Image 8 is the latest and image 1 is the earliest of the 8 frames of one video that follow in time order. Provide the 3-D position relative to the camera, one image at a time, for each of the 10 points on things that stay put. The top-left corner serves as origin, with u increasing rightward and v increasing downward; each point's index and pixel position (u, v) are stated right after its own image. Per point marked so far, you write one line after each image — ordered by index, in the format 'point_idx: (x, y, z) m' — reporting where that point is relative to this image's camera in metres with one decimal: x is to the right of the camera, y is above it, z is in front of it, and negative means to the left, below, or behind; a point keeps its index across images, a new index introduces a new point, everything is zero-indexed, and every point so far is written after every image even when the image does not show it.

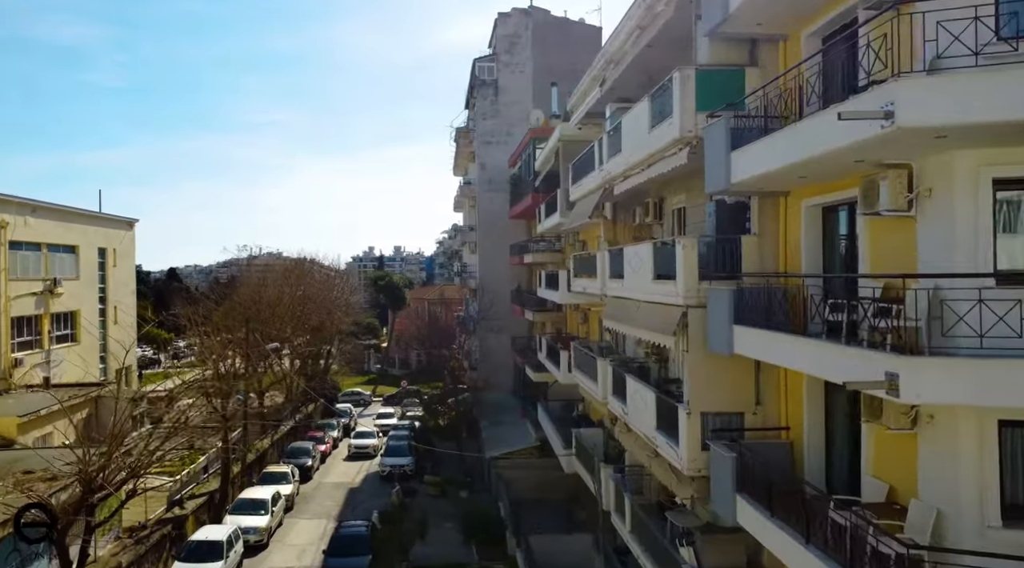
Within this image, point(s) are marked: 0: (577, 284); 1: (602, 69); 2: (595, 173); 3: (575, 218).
0: (+1.3, 0.0, +13.9) m
1: (+1.5, +3.6, +11.8) m
2: (+1.4, +1.8, +11.9) m
3: (+1.2, +1.3, +13.9) m
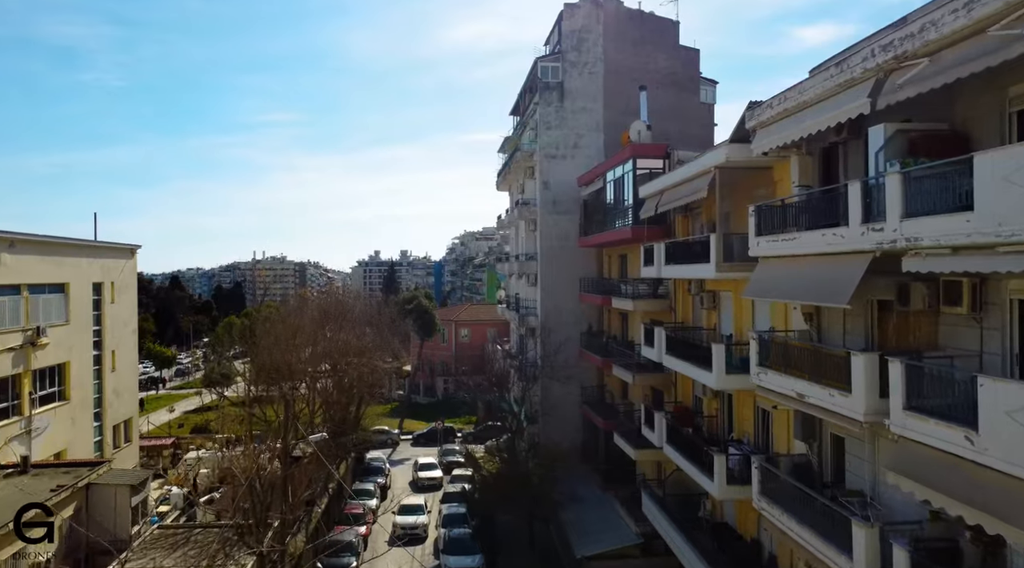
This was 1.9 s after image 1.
0: (+3.5, -1.3, +9.7) m
1: (+3.7, +2.3, +7.6) m
2: (+3.7, +0.5, +7.7) m
3: (+3.5, 0.0, +9.7) m
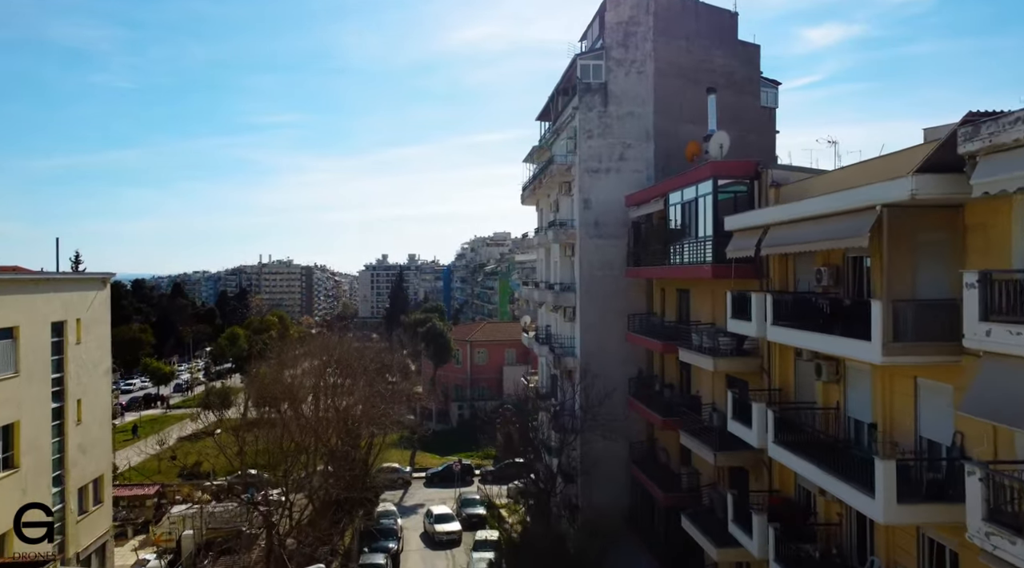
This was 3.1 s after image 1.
0: (+4.4, -2.3, +6.1) m
1: (+4.6, +1.2, +4.0) m
2: (+4.5, -0.5, +4.1) m
3: (+4.3, -1.0, +6.2) m
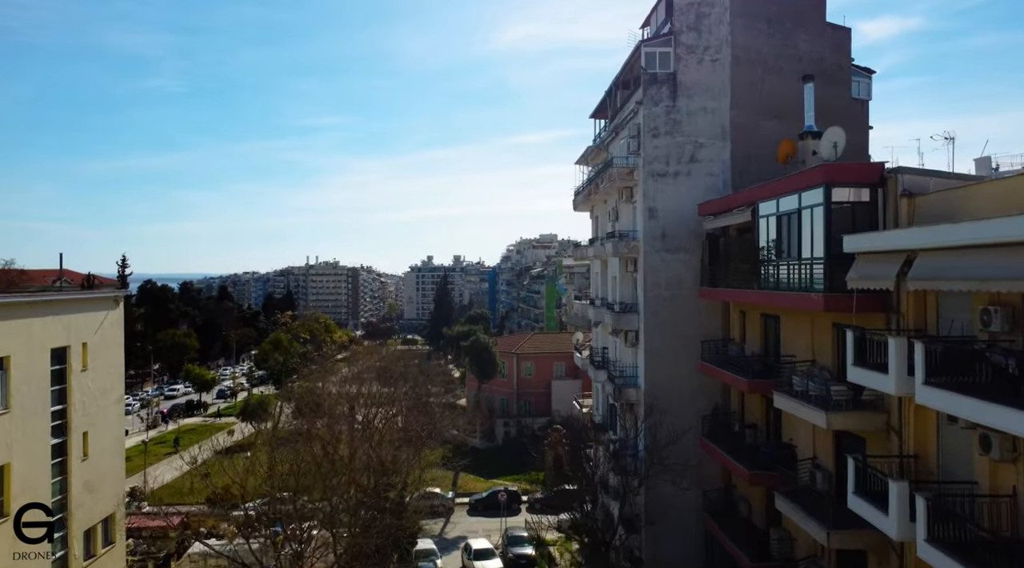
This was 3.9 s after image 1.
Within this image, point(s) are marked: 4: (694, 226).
0: (+4.8, -2.8, +3.3) m
1: (+4.9, +0.7, +1.2) m
2: (+4.8, -1.0, +1.3) m
3: (+4.8, -1.6, +3.4) m
4: (+4.6, +1.5, +17.9) m
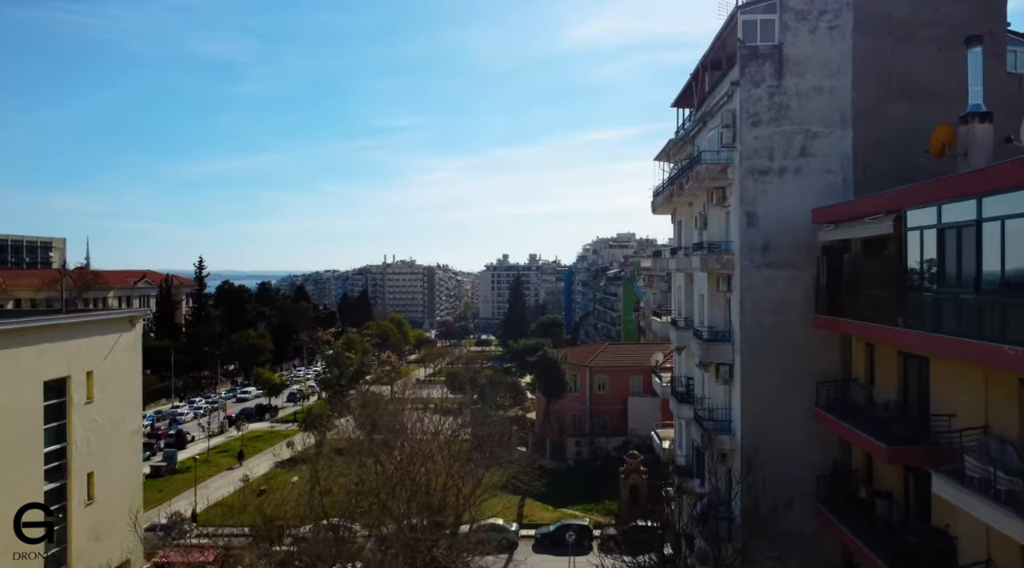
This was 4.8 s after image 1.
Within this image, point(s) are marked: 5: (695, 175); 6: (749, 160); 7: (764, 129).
0: (+4.6, -3.4, -0.1) m
1: (+4.4, +0.2, -2.3) m
2: (+4.3, -1.6, -2.1) m
3: (+4.5, -2.1, -0.1) m
4: (+5.9, +1.0, +14.3) m
5: (+4.1, +2.4, +15.7) m
6: (+4.9, +2.5, +14.5) m
7: (+5.2, +3.2, +14.5) m
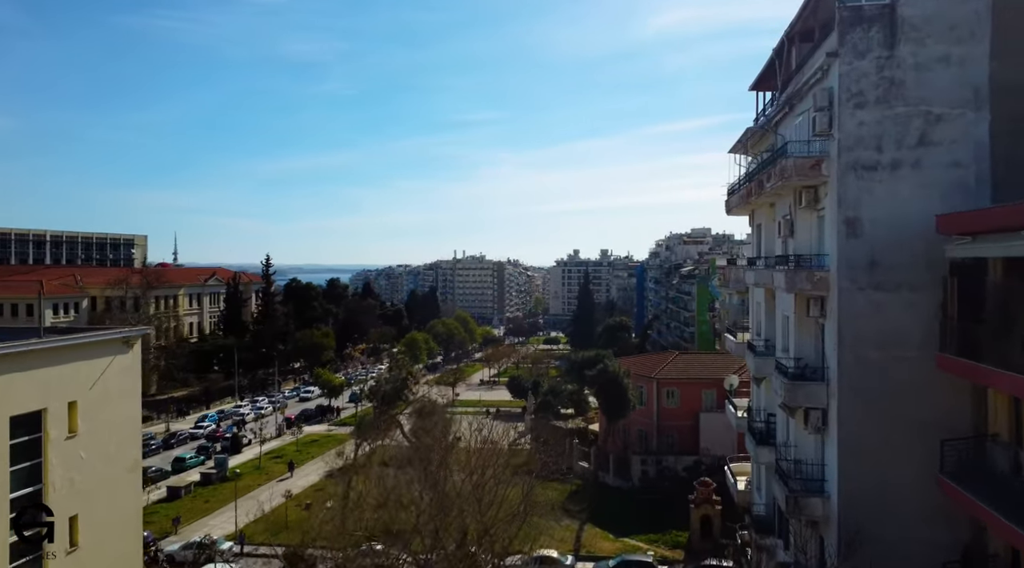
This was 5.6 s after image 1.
0: (+3.6, -3.9, -3.1) m
1: (+3.3, -0.4, -5.2) m
2: (+3.2, -2.1, -5.1) m
3: (+3.6, -2.6, -3.1) m
4: (+6.5, +0.6, +11.1) m
5: (+4.8, +2.0, +12.7) m
6: (+5.5, +2.1, +11.4) m
7: (+5.8, +2.8, +11.4) m
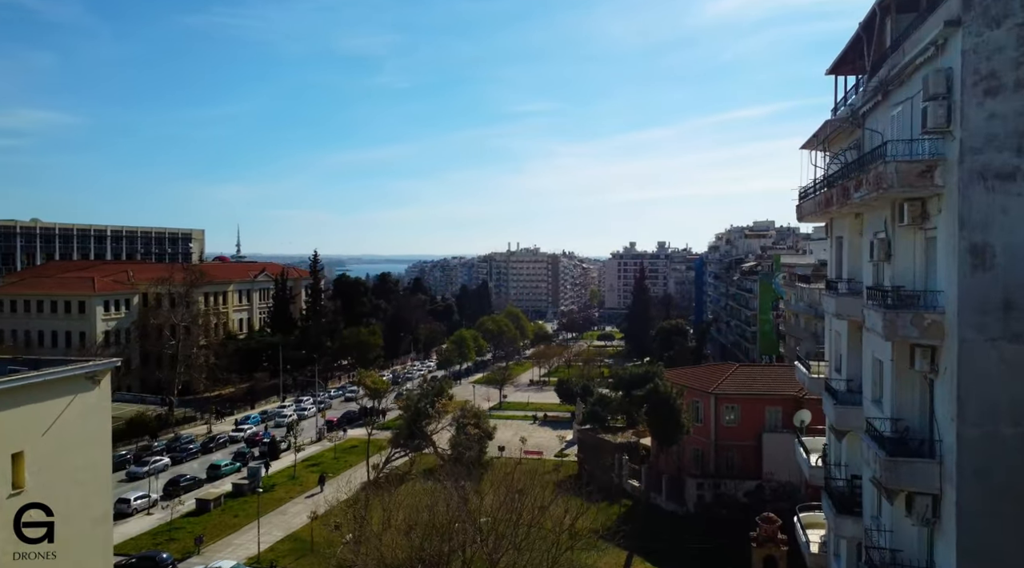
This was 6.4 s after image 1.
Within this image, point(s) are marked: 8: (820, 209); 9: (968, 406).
0: (+2.6, -4.7, -5.8) m
1: (+2.0, -1.2, -7.9) m
2: (+2.0, -2.9, -7.8) m
3: (+2.5, -3.4, -5.8) m
4: (+6.6, 0.0, +8.1) m
5: (+5.0, +1.4, +9.8) m
6: (+5.6, +1.5, +8.4) m
7: (+5.9, +2.2, +8.4) m
8: (+6.0, +1.5, +13.9) m
9: (+5.4, -1.5, +8.4) m
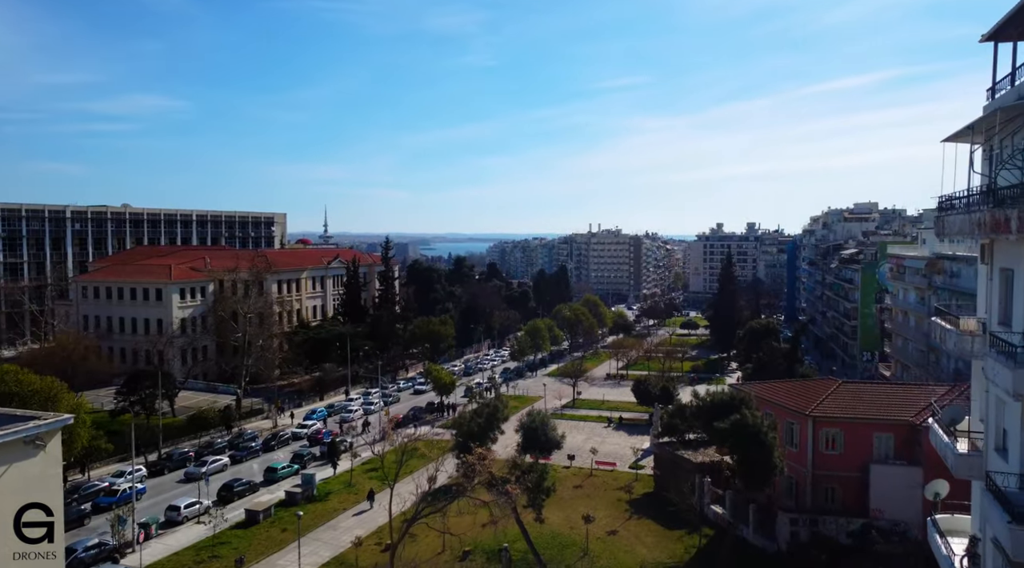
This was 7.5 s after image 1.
0: (+0.9, -6.0, -9.0) m
1: (+0.1, -2.6, -11.2) m
2: (+0.1, -4.3, -10.9) m
3: (+0.8, -4.7, -9.0) m
4: (+6.5, -1.0, +4.2) m
5: (+5.1, +0.6, +6.0) m
6: (+5.5, +0.6, +4.6) m
7: (+5.8, +1.2, +4.5) m
8: (+6.5, +0.7, +9.9) m
9: (+5.4, -2.4, +4.6) m
